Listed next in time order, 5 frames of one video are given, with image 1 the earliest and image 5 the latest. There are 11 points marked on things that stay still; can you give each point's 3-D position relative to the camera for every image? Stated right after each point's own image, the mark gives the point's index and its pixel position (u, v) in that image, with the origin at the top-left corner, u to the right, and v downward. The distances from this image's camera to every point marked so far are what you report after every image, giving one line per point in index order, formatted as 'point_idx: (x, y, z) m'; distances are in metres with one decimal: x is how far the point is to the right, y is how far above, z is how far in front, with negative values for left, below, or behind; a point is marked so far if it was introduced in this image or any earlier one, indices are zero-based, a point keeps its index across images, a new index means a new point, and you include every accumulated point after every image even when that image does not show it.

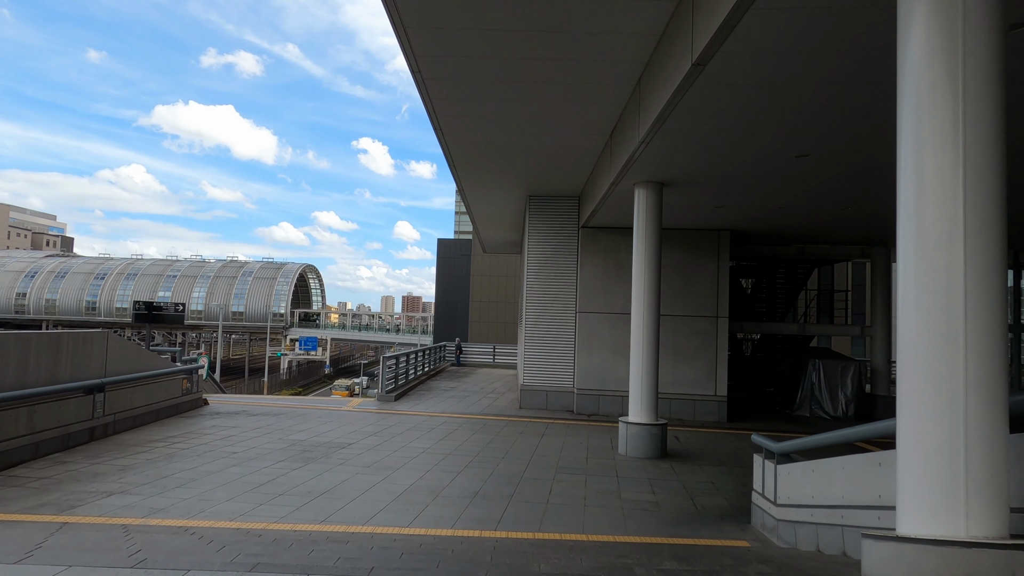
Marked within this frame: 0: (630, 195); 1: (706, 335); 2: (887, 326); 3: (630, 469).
0: (+2.1, +1.6, +9.5) m
1: (+4.2, -1.0, +11.8) m
2: (+9.1, -0.9, +13.3) m
3: (+1.6, -2.5, +7.5) m
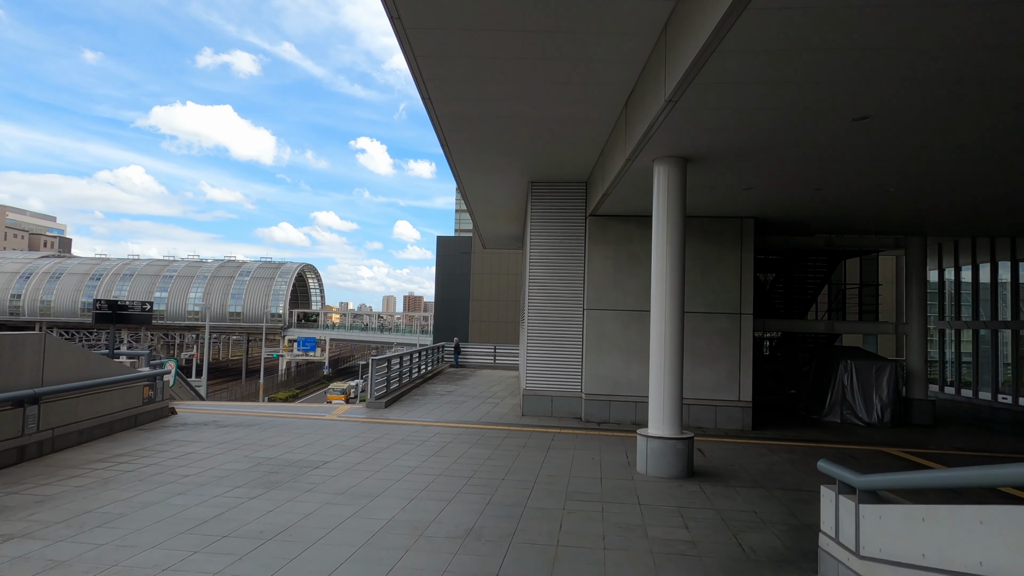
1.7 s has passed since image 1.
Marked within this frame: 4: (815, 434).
0: (+2.1, +1.7, +8.3) m
1: (+4.2, -0.9, +10.6) m
2: (+9.1, -0.7, +12.1) m
3: (+1.6, -2.4, +6.4) m
4: (+5.7, -2.8, +10.4) m
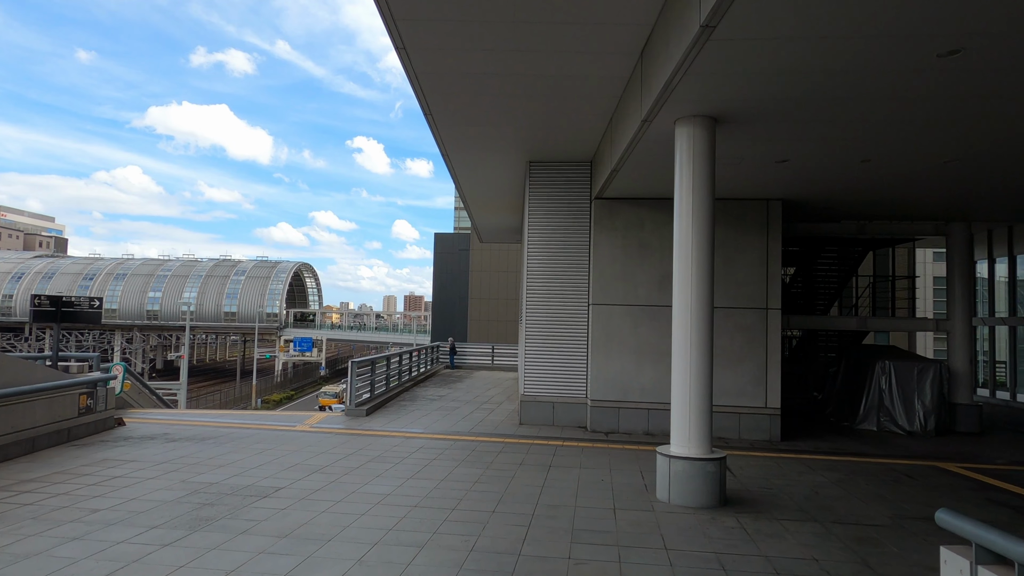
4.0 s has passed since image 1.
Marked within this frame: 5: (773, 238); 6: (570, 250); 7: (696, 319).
0: (+2.0, +1.9, +7.0) m
1: (+4.1, -0.7, +9.3) m
2: (+9.0, -0.6, +10.9) m
3: (+1.5, -2.2, +5.1) m
4: (+5.6, -2.6, +9.1) m
5: (+4.5, +0.9, +9.5) m
6: (+1.1, +0.7, +10.4) m
7: (+2.1, -0.3, +6.2) m
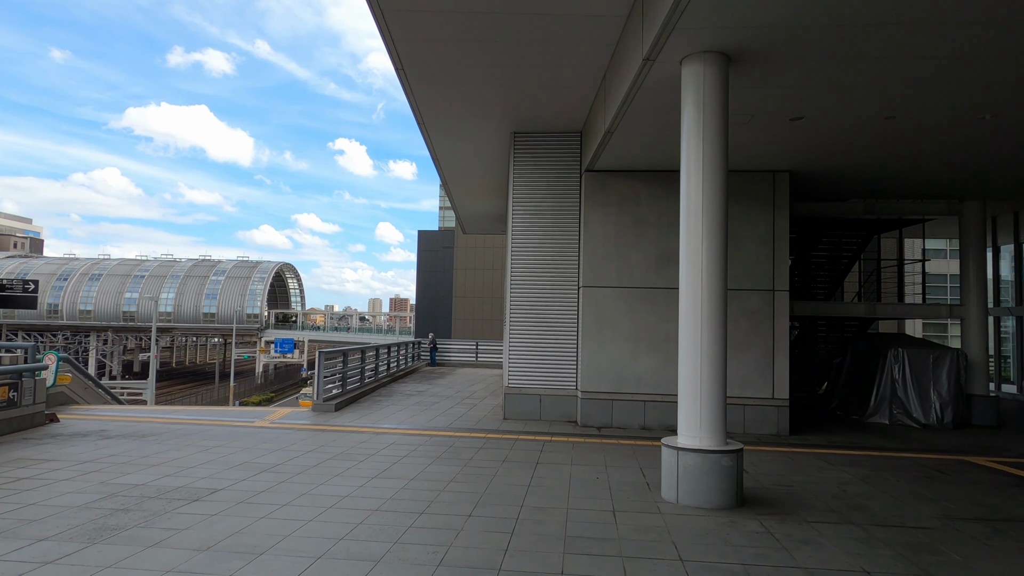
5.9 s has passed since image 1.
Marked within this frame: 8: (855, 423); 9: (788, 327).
0: (+1.8, +2.2, +6.2) m
1: (+3.9, -0.4, +8.5) m
2: (+8.8, -0.3, +10.2) m
3: (+1.4, -1.9, +4.2) m
4: (+5.4, -2.3, +8.3) m
5: (+4.2, +1.2, +8.7) m
6: (+0.8, +1.0, +9.5) m
7: (+1.9, 0.0, +5.3) m
8: (+5.9, -2.3, +9.5) m
9: (+4.3, -0.6, +8.5) m
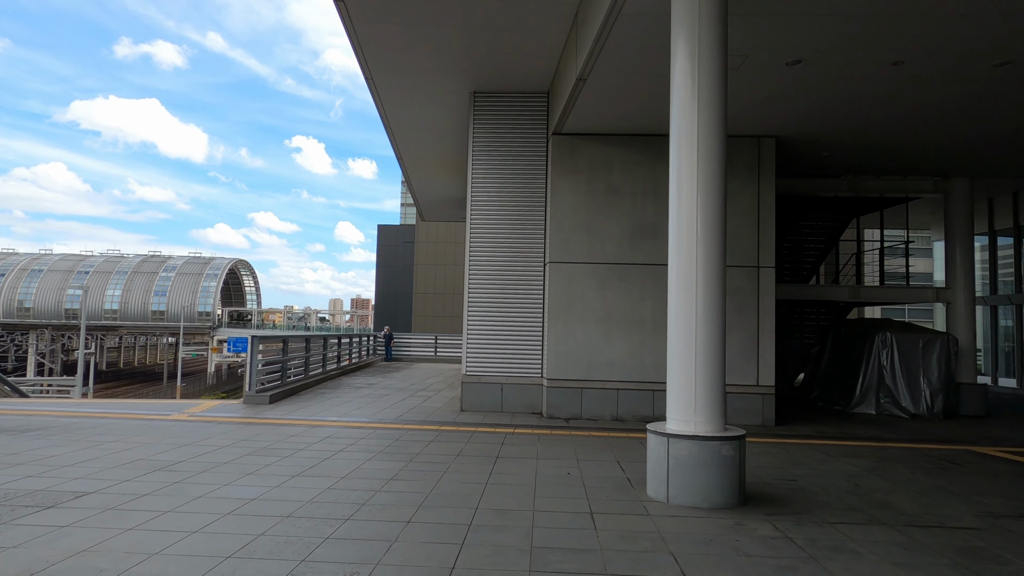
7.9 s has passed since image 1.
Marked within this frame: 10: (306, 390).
0: (+1.4, +2.5, +5.3) m
1: (+3.3, -0.1, +7.8) m
2: (+8.1, 0.0, +9.7) m
3: (+1.1, -1.5, +3.3) m
4: (+4.8, -2.0, +7.6) m
5: (+3.7, +1.5, +7.9) m
6: (+0.2, +1.4, +8.6) m
7: (+1.5, +0.3, +4.4) m
8: (+5.3, -2.0, +8.8) m
9: (+3.7, -0.3, +7.8) m
10: (-3.9, -1.9, +10.5) m
